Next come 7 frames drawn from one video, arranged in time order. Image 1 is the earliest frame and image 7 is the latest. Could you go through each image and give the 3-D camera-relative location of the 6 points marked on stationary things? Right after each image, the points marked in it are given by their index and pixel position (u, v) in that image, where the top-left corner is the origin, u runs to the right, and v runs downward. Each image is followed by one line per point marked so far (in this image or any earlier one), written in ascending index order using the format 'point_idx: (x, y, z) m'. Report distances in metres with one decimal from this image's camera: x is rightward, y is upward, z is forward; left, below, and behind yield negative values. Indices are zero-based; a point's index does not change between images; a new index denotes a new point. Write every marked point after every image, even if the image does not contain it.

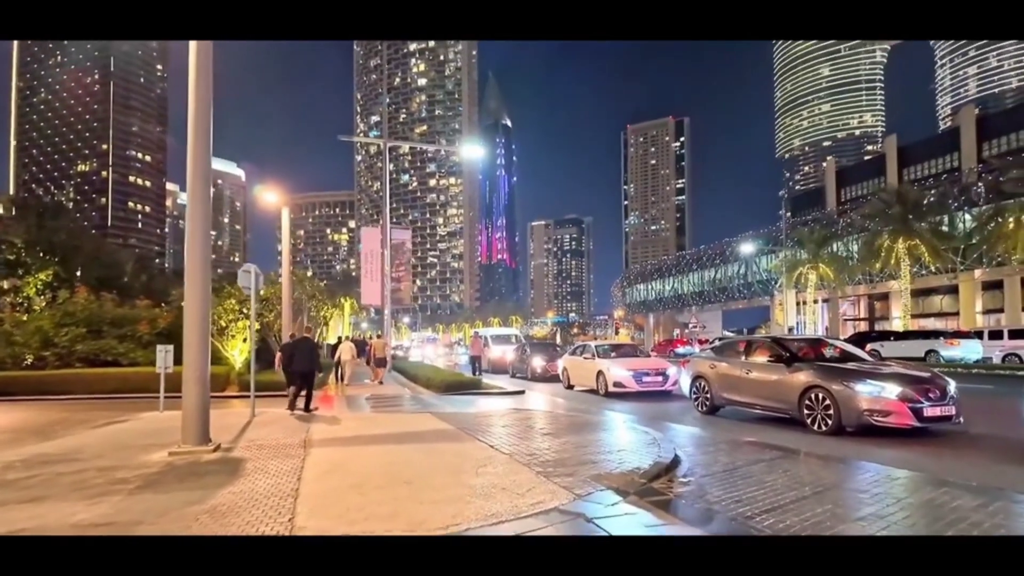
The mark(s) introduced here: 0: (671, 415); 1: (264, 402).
0: (+3.3, -2.6, +12.2) m
1: (-8.0, -3.8, +19.3) m
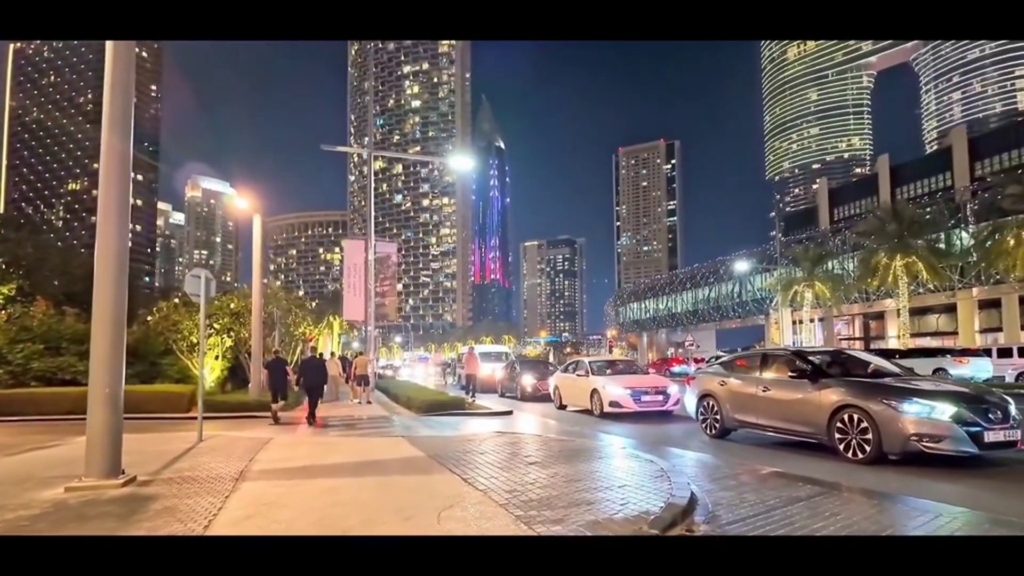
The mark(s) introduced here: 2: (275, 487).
0: (+3.0, -2.8, +10.8) m
1: (-8.4, -4.1, +17.8) m
2: (-3.0, -2.5, +7.2) m
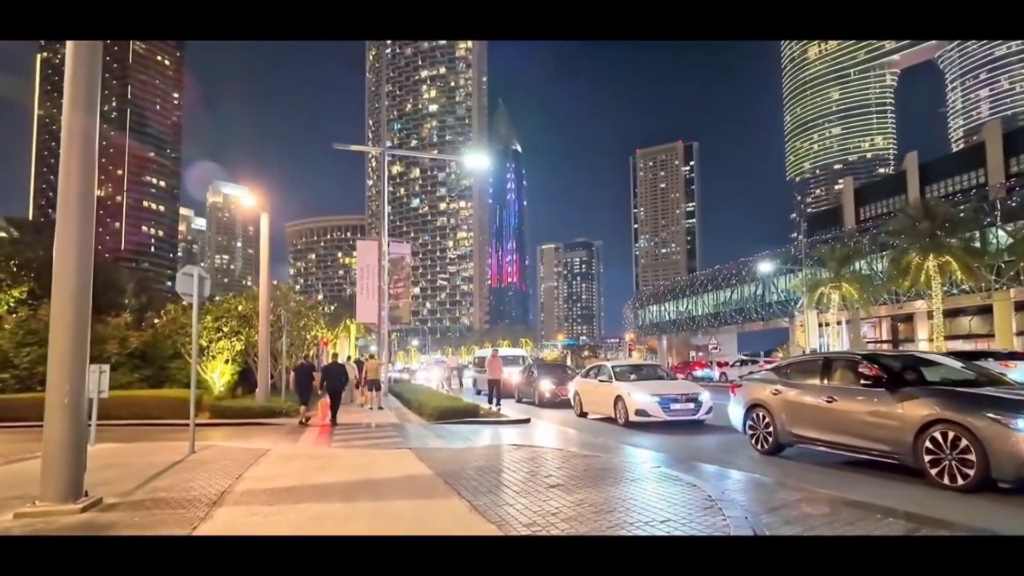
0: (+3.3, -2.7, +9.7) m
1: (-7.9, -4.2, +17.0) m
2: (-2.8, -2.4, +6.3) m
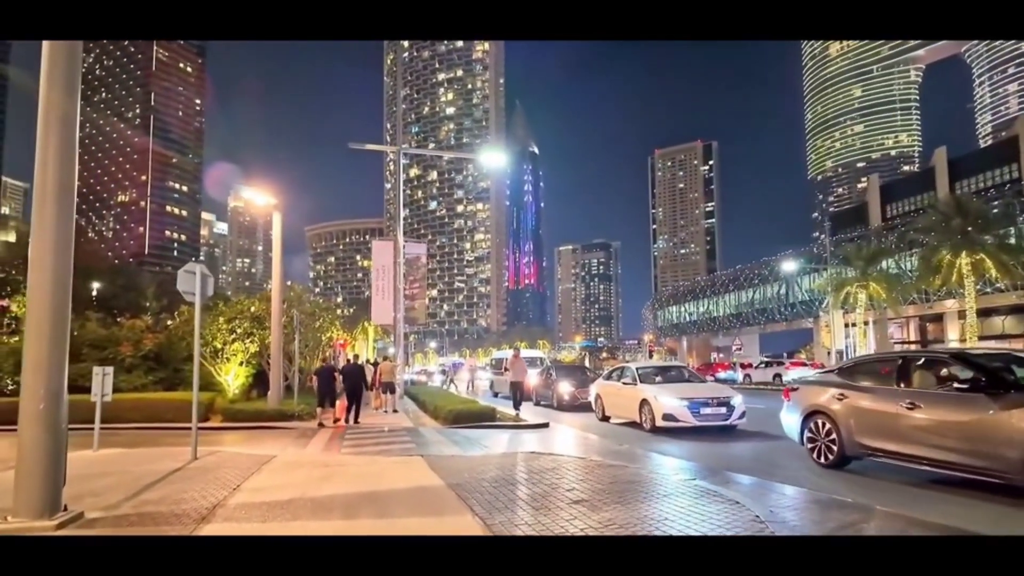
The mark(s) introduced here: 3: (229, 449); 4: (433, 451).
0: (+3.6, -2.7, +9.0) m
1: (-7.4, -4.2, +16.6) m
2: (-2.6, -2.4, +5.7) m
3: (-5.6, -3.2, +11.7) m
4: (-1.5, -3.1, +11.3) m
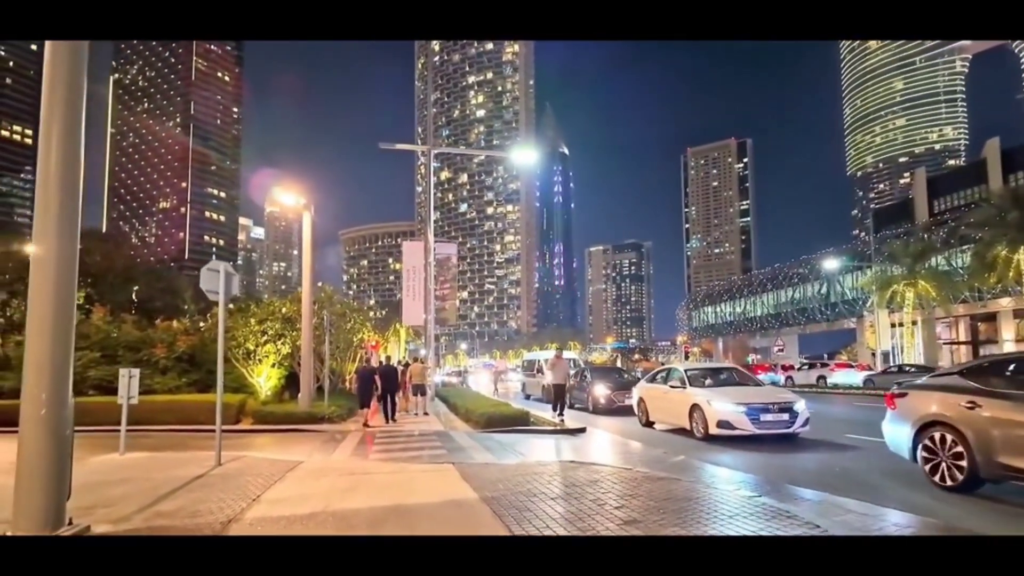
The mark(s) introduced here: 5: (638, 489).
0: (+4.1, -2.6, +8.2) m
1: (-6.4, -4.2, +16.3) m
2: (-2.2, -2.3, +5.2) m
3: (-4.9, -3.2, +11.3) m
4: (-0.8, -3.1, +10.7) m
5: (+1.6, -2.5, +7.2) m
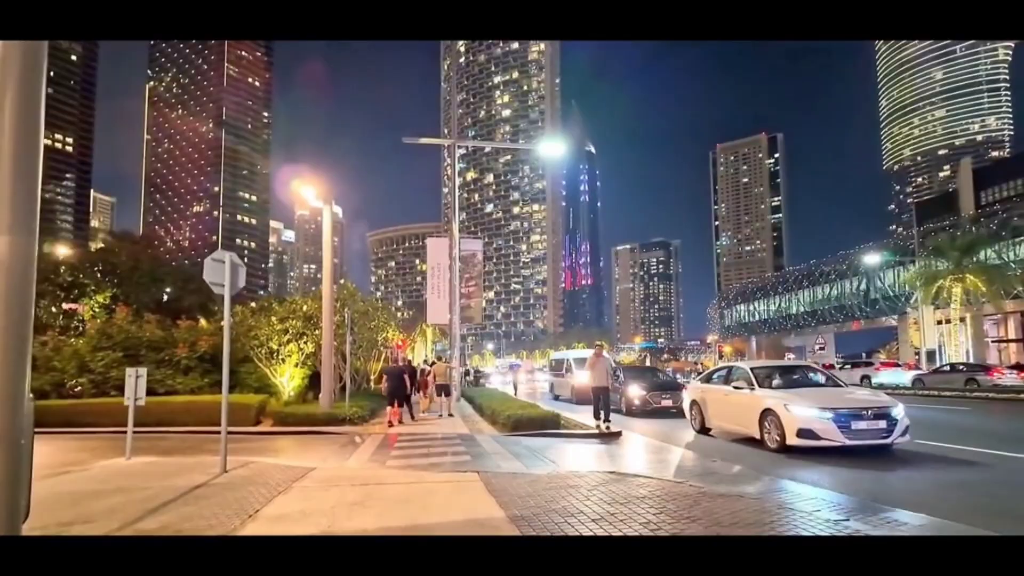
0: (+4.5, -2.4, +7.0) m
1: (-5.7, -4.1, +15.6) m
2: (-2.0, -2.2, +4.4) m
3: (-4.4, -3.1, +10.6) m
4: (-0.3, -2.9, +9.8) m
5: (+1.9, -2.3, +6.2) m
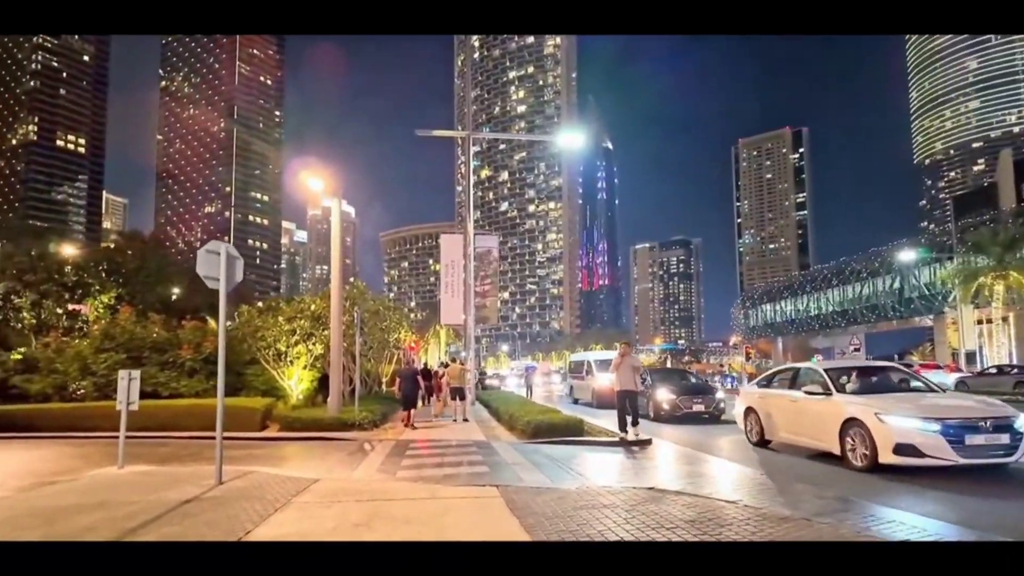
0: (+4.6, -2.3, +5.7) m
1: (-5.3, -4.0, +14.6) m
2: (-1.9, -2.1, +3.2) m
3: (-4.2, -3.0, +9.5) m
4: (-0.1, -2.8, +8.6) m
5: (+2.0, -2.2, +4.9) m
